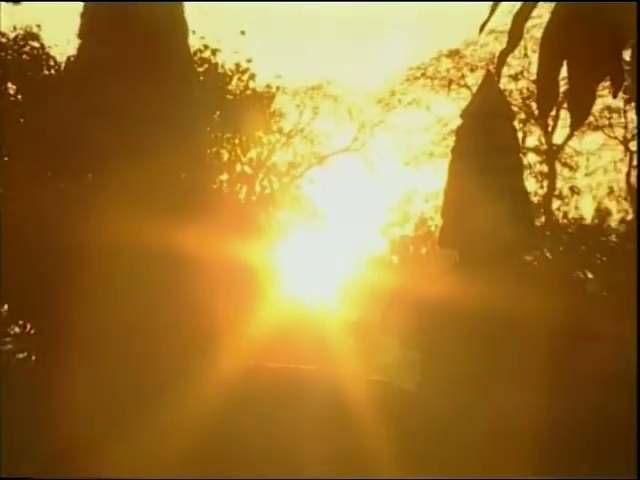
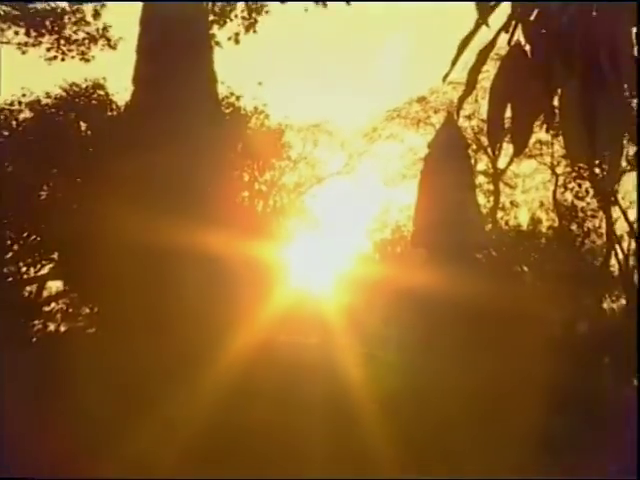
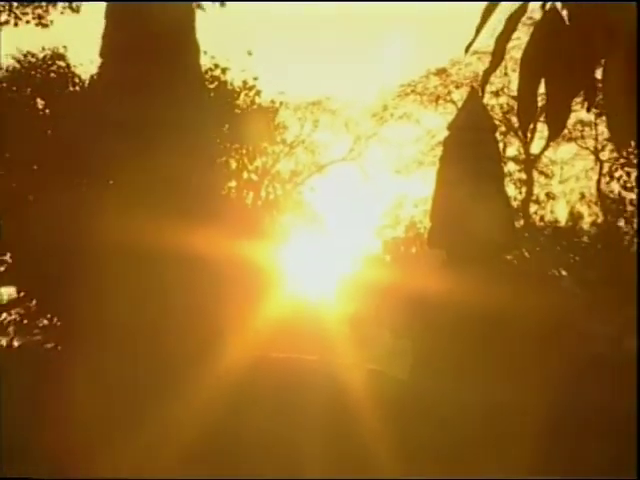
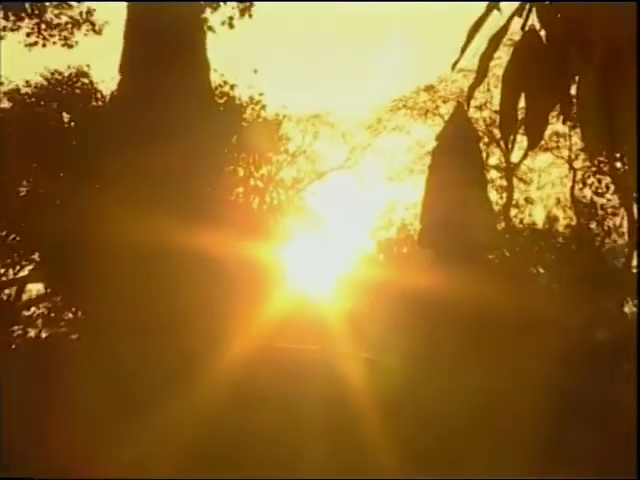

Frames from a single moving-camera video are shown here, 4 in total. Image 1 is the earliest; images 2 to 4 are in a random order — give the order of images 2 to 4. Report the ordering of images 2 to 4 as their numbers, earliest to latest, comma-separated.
3, 4, 2
